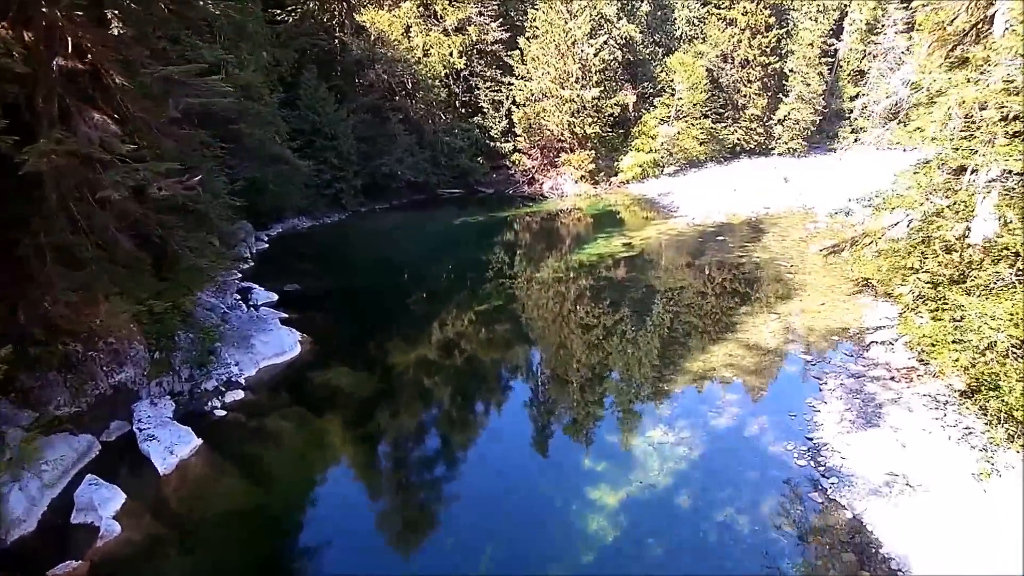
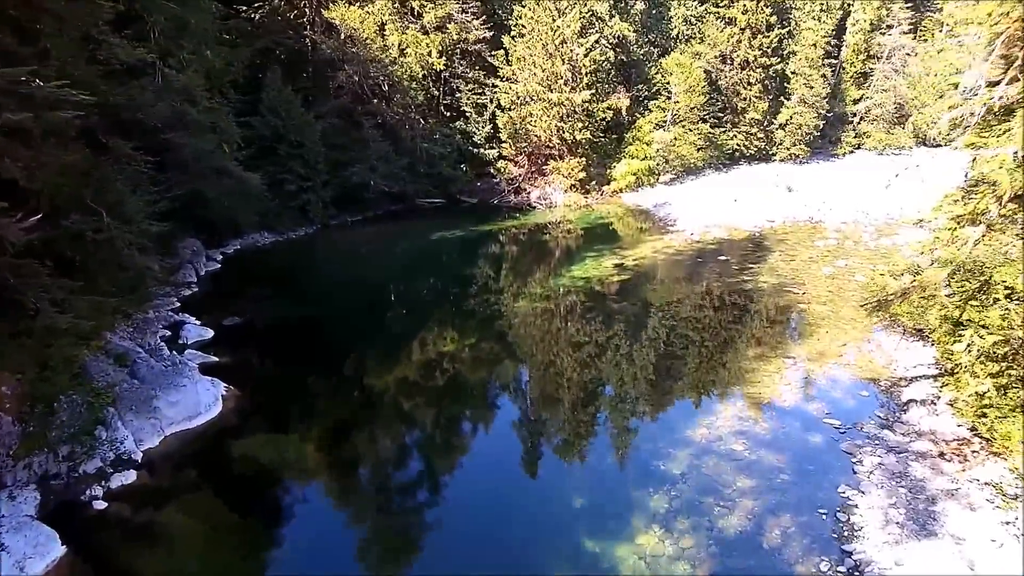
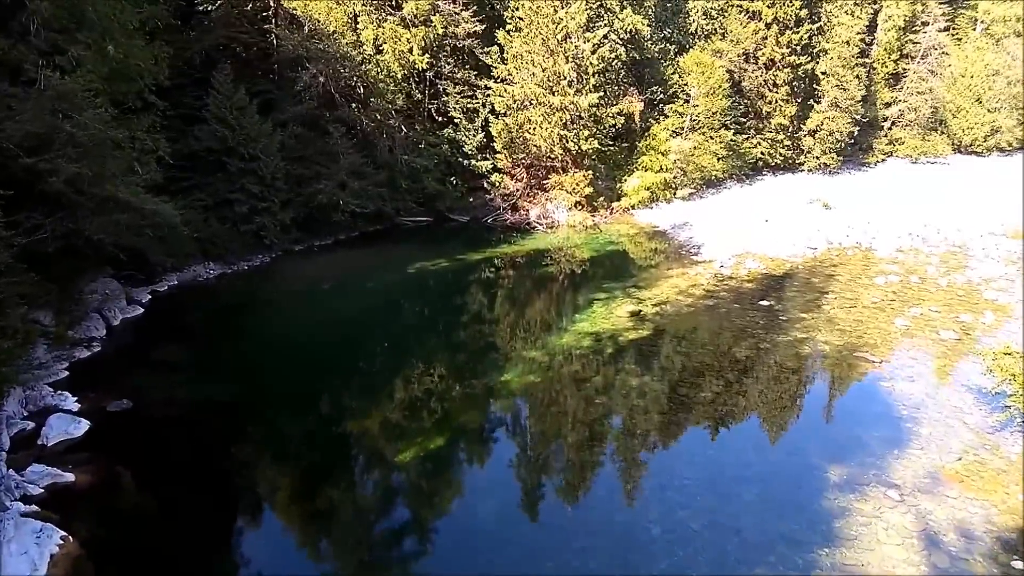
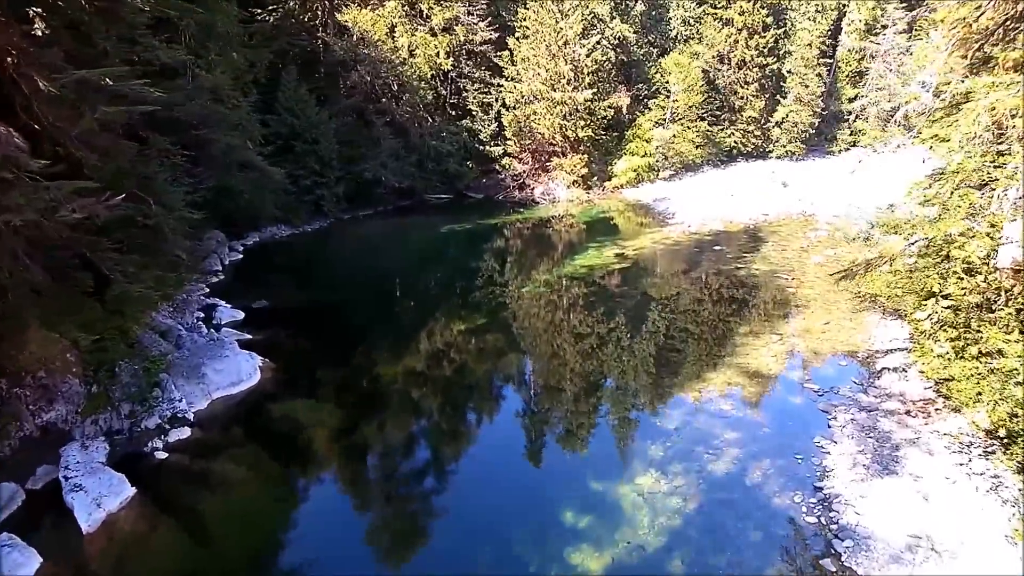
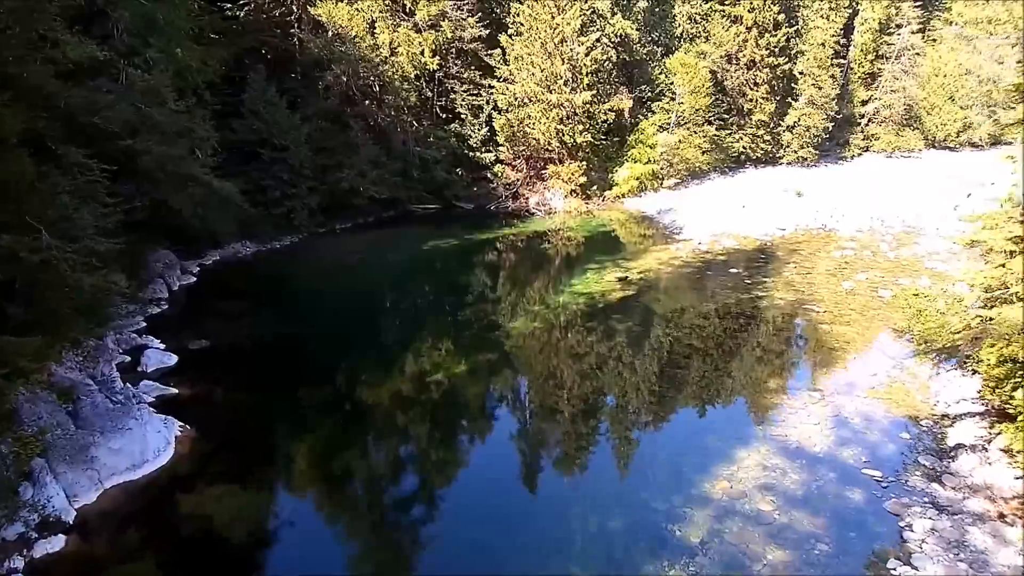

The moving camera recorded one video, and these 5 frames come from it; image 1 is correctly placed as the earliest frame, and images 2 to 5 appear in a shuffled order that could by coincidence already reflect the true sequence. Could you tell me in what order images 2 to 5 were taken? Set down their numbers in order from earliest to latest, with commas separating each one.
4, 2, 5, 3
